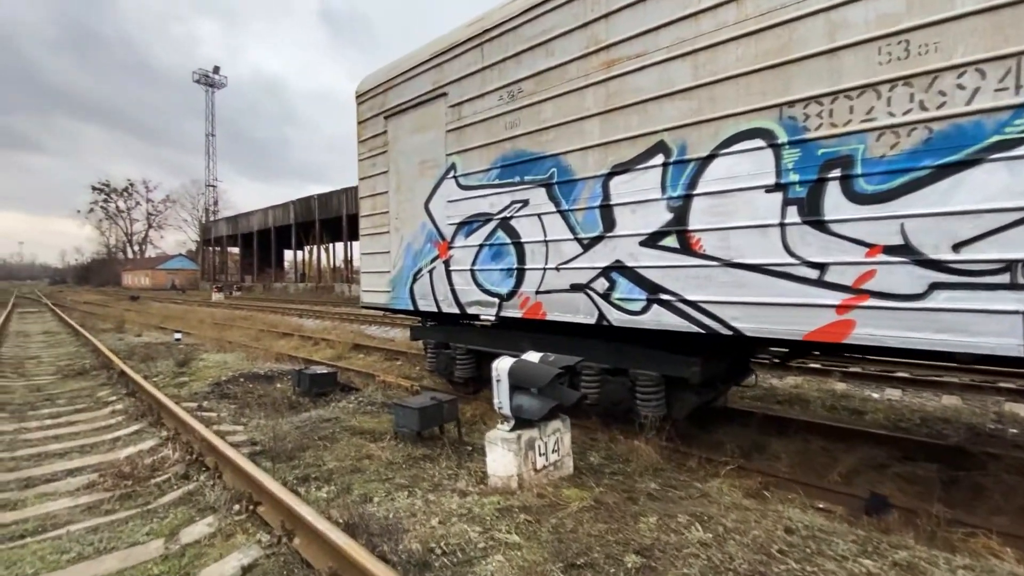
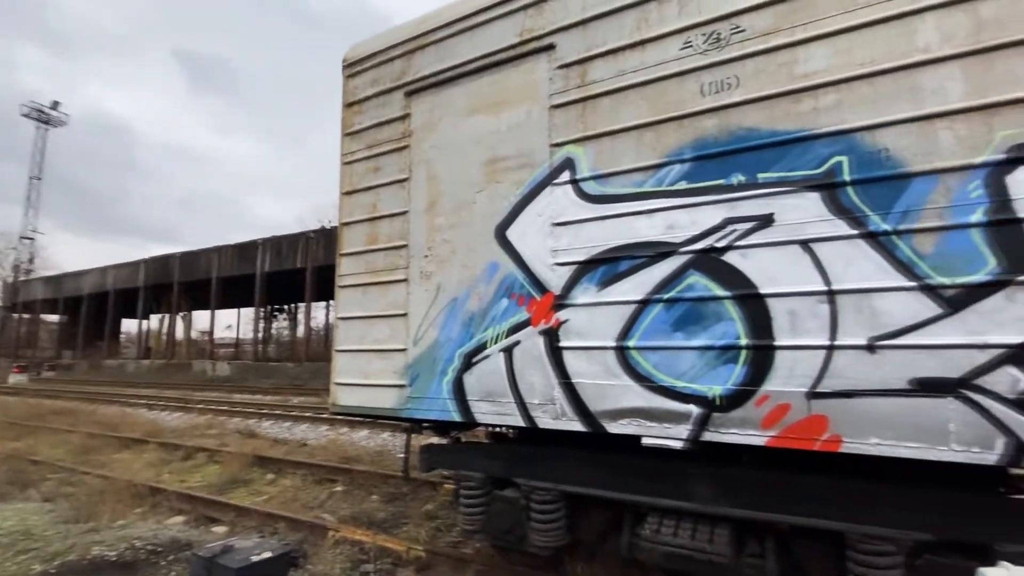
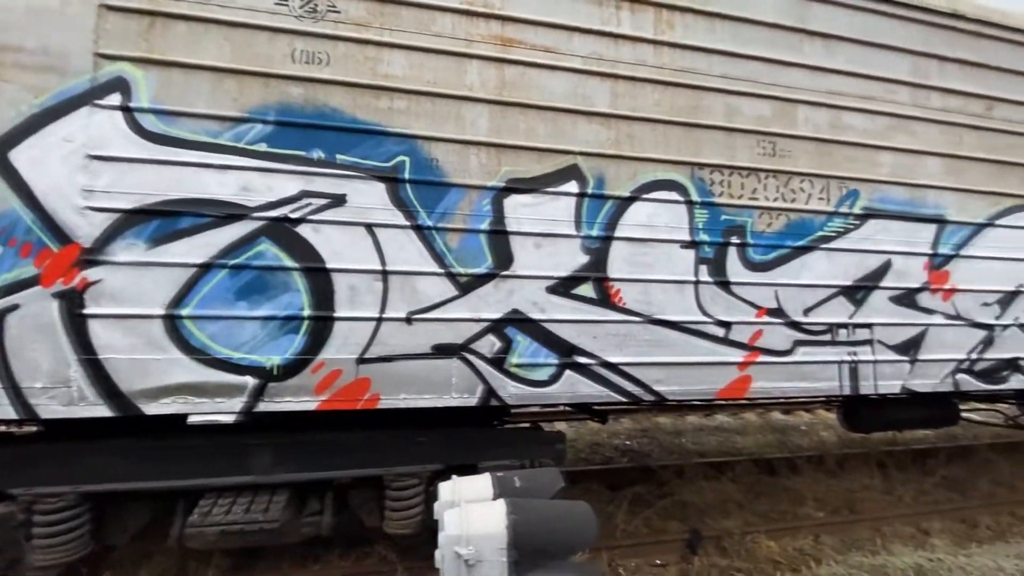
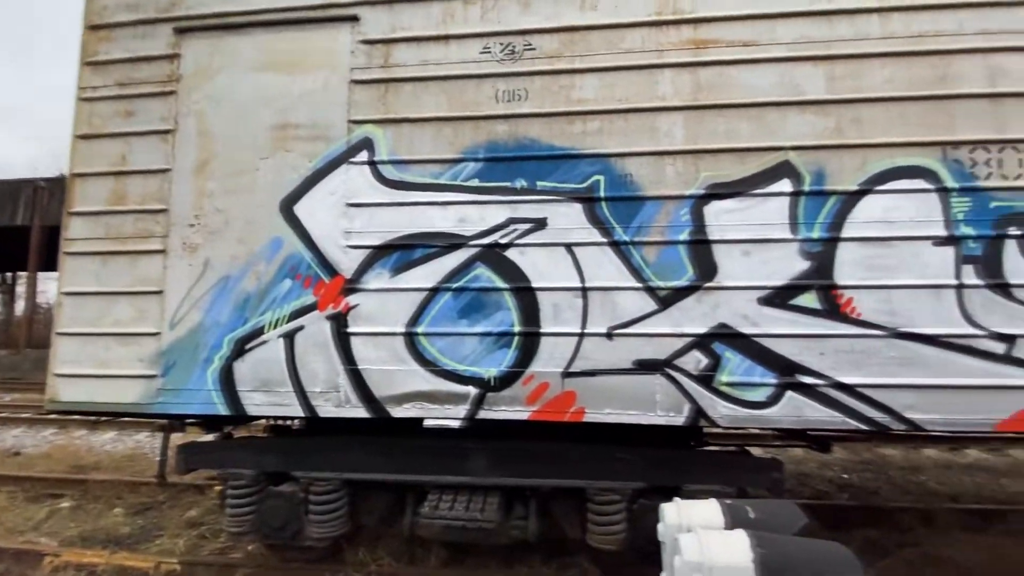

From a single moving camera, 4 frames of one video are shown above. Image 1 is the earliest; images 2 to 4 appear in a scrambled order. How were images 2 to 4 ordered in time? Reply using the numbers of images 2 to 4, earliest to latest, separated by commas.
2, 4, 3
